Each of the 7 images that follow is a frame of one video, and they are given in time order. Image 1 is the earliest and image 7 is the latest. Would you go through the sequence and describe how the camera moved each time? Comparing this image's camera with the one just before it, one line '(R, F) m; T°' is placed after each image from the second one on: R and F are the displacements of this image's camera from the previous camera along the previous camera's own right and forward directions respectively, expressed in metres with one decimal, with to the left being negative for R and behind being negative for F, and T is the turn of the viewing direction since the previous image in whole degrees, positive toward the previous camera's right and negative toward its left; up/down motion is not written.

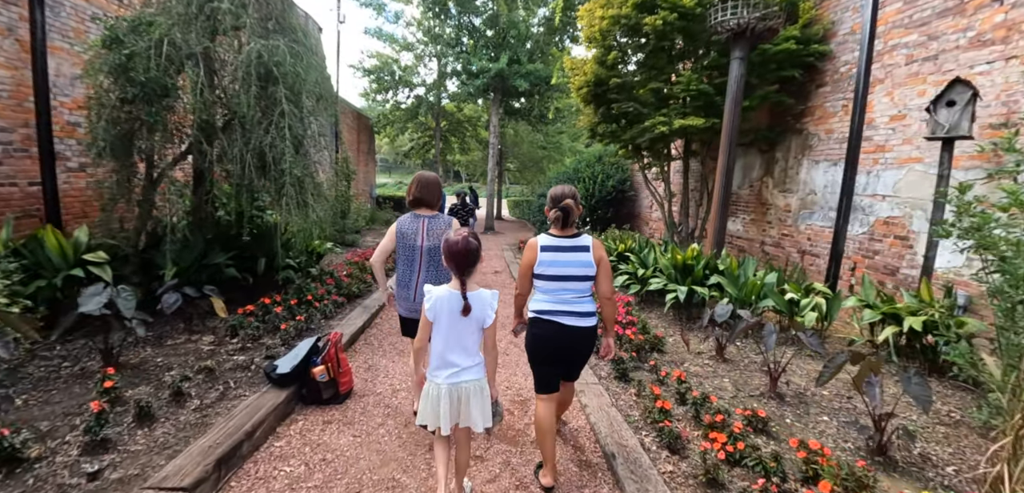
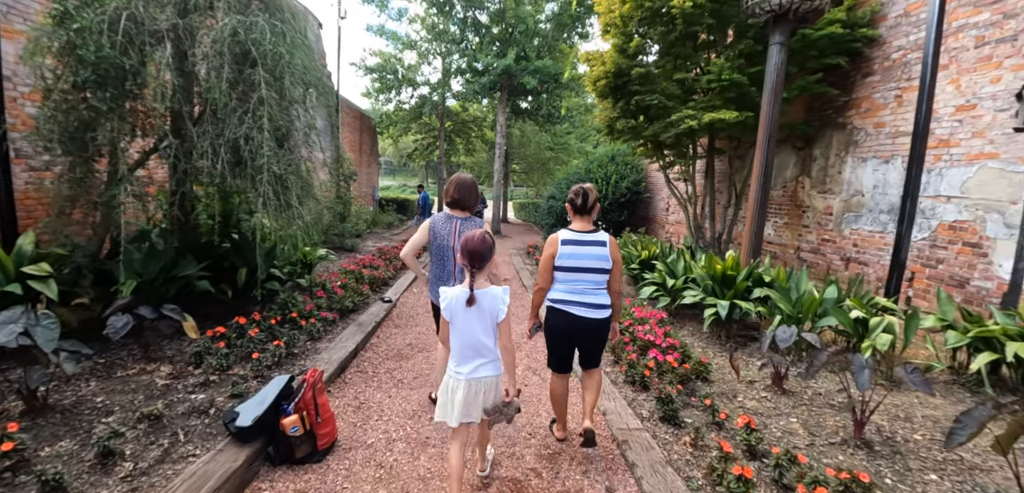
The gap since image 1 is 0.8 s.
(-0.1, +0.7) m; 0°
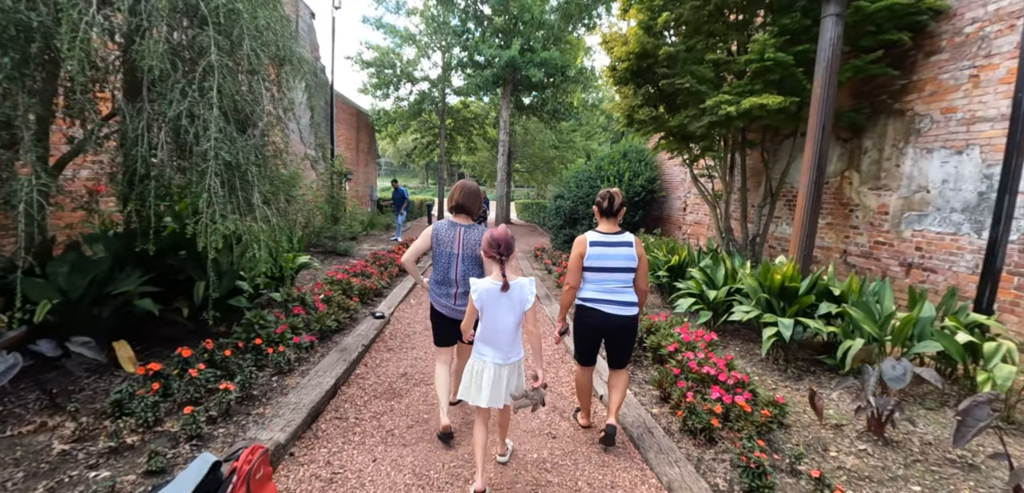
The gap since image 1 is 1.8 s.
(-0.1, +0.8) m; 0°
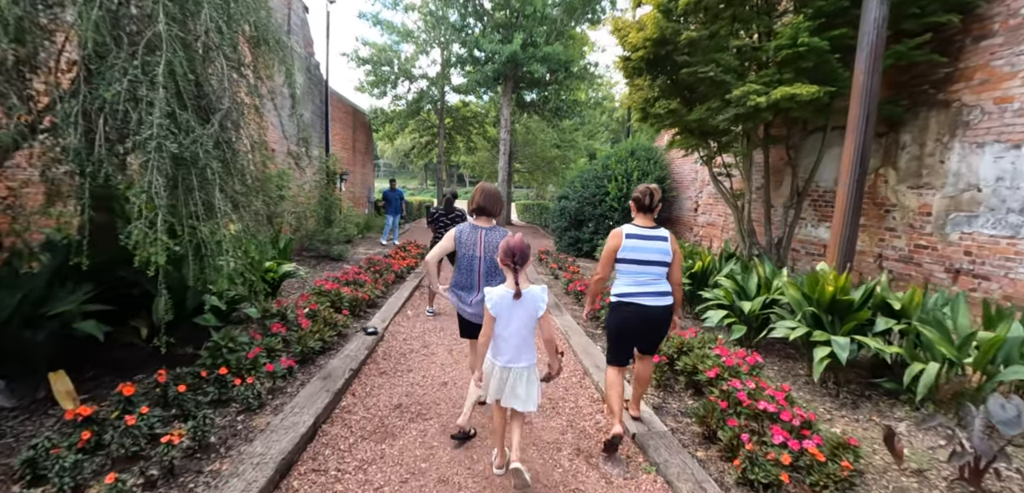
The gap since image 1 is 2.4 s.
(-0.1, +0.5) m; 0°
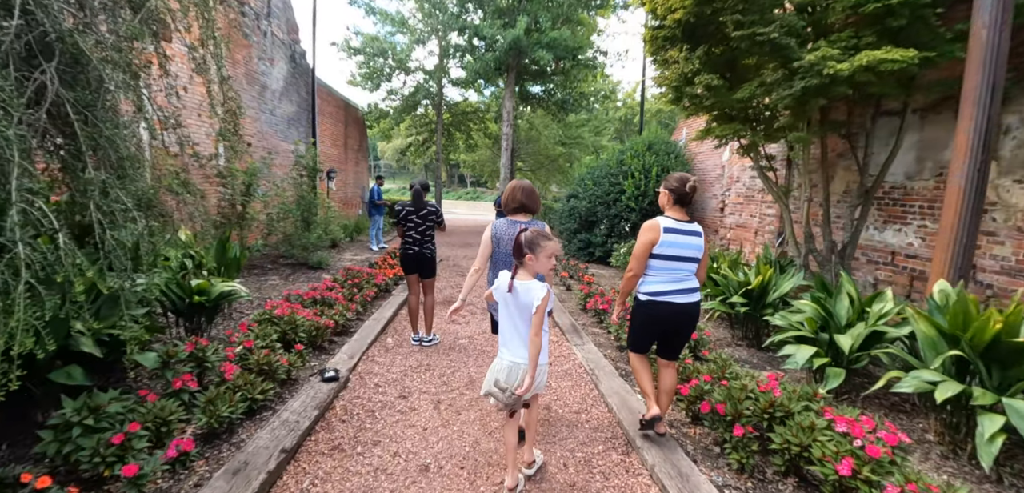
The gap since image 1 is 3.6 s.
(-0.1, +1.1) m; 0°
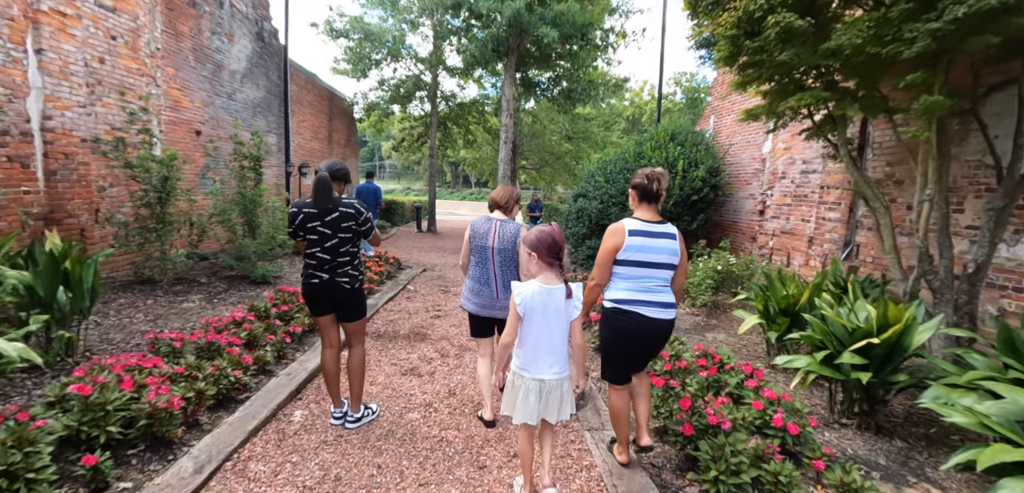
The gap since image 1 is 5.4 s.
(+0.2, +1.5) m; -1°
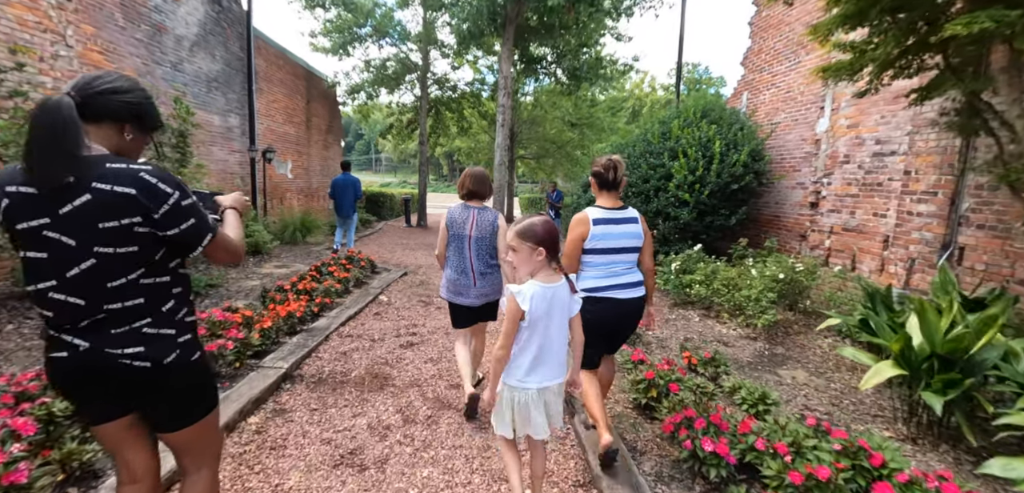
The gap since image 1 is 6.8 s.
(0.0, +1.3) m; 0°
